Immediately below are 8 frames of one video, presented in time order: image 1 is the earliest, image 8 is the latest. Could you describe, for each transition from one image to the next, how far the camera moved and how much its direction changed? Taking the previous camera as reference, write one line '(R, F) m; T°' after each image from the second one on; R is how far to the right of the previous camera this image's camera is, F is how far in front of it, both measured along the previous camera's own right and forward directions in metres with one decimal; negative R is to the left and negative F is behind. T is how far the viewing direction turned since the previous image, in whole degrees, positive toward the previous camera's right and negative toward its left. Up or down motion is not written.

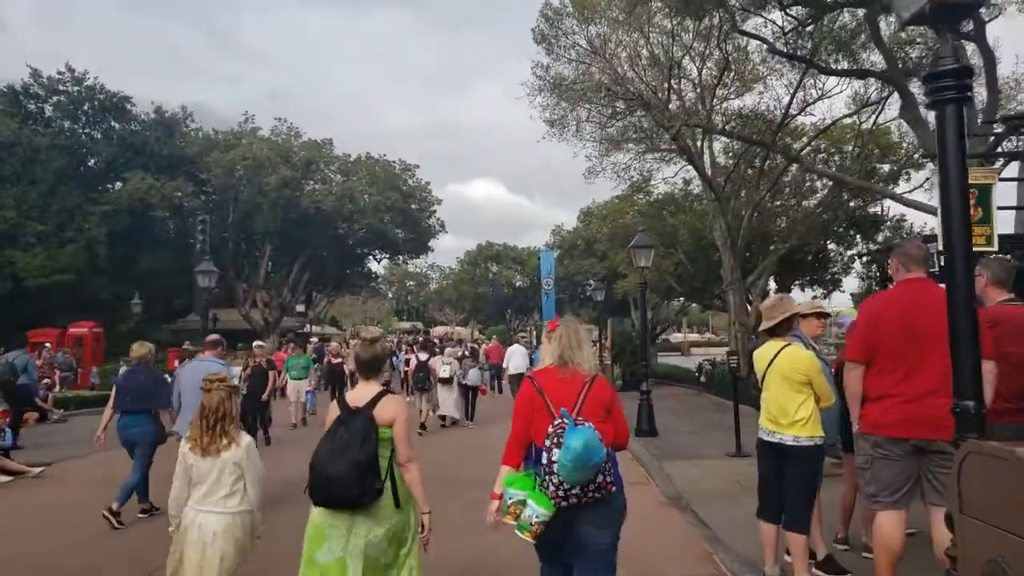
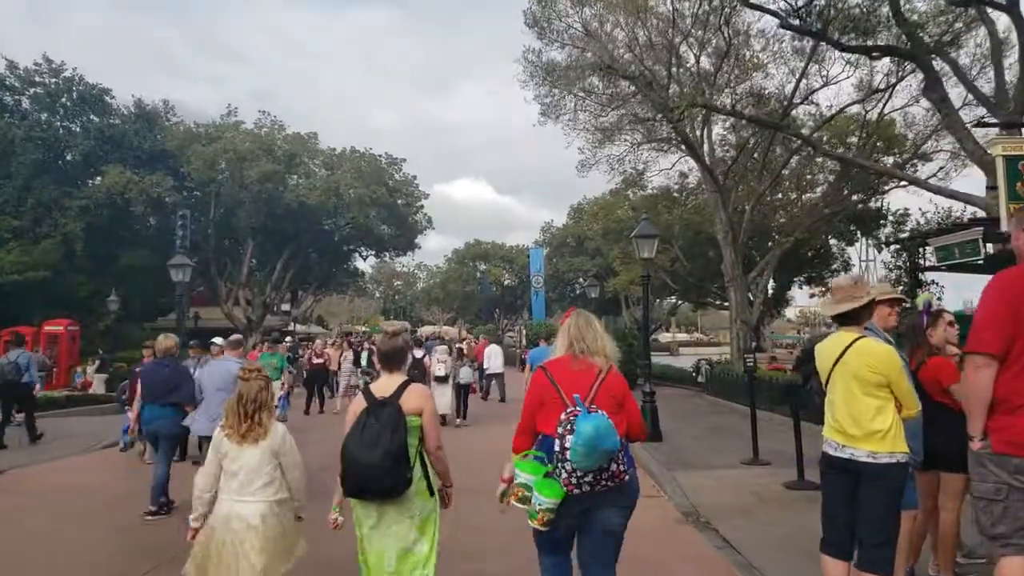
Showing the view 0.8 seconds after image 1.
(-0.1, +1.0) m; +1°
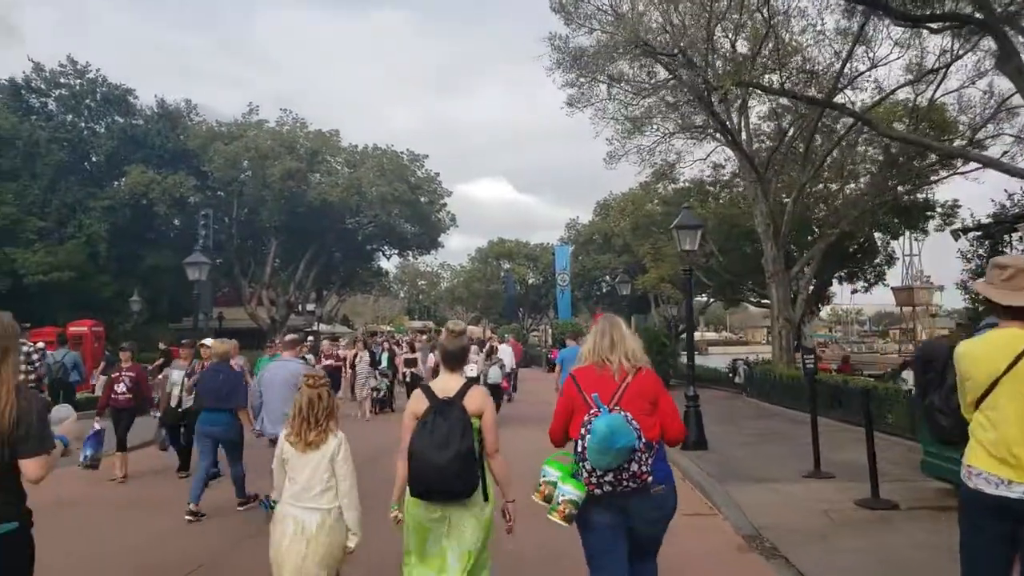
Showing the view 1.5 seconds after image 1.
(-0.1, +1.0) m; -2°
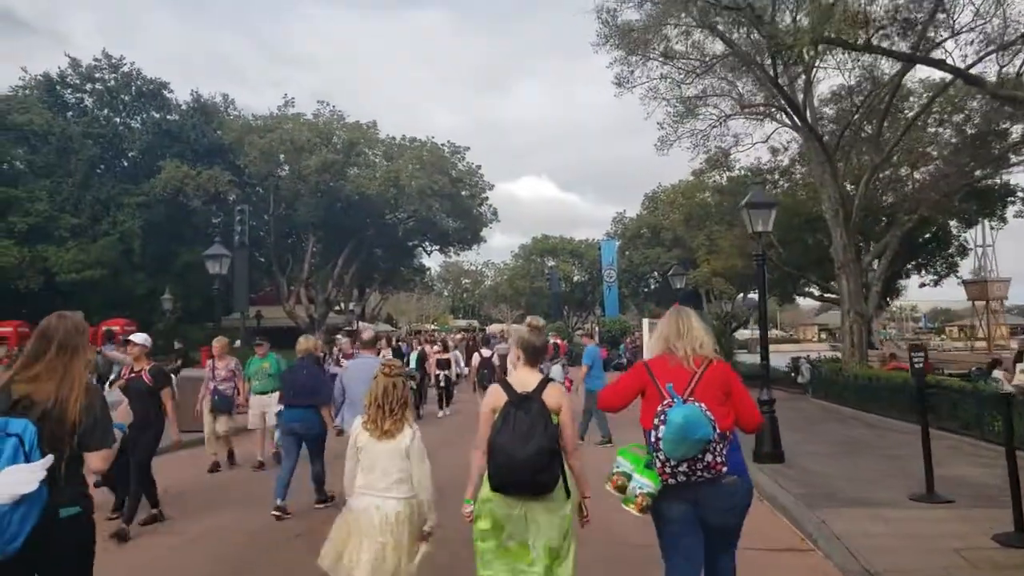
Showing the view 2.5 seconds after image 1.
(0.0, +1.5) m; -3°
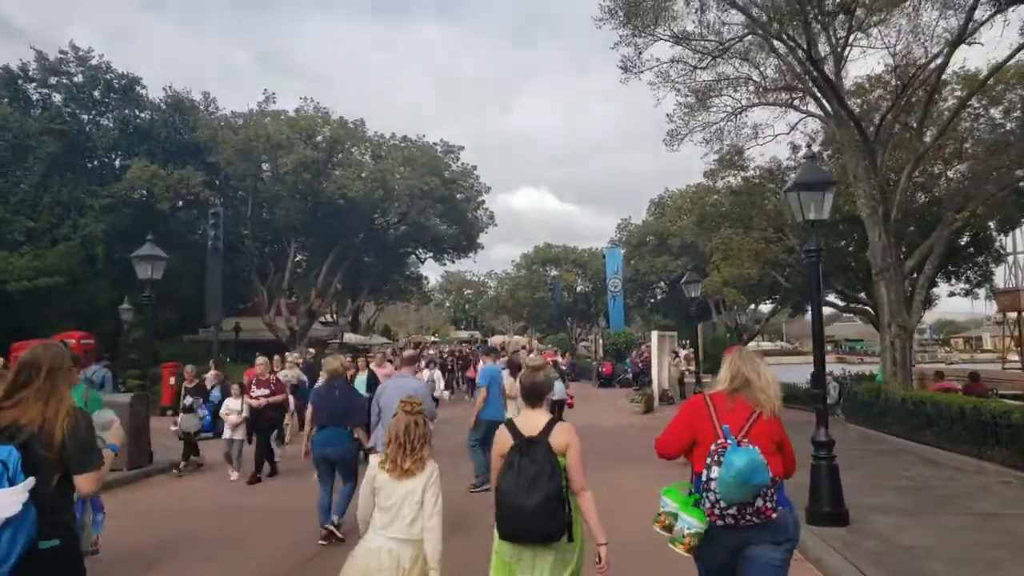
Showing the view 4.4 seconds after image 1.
(+0.3, +2.6) m; 0°
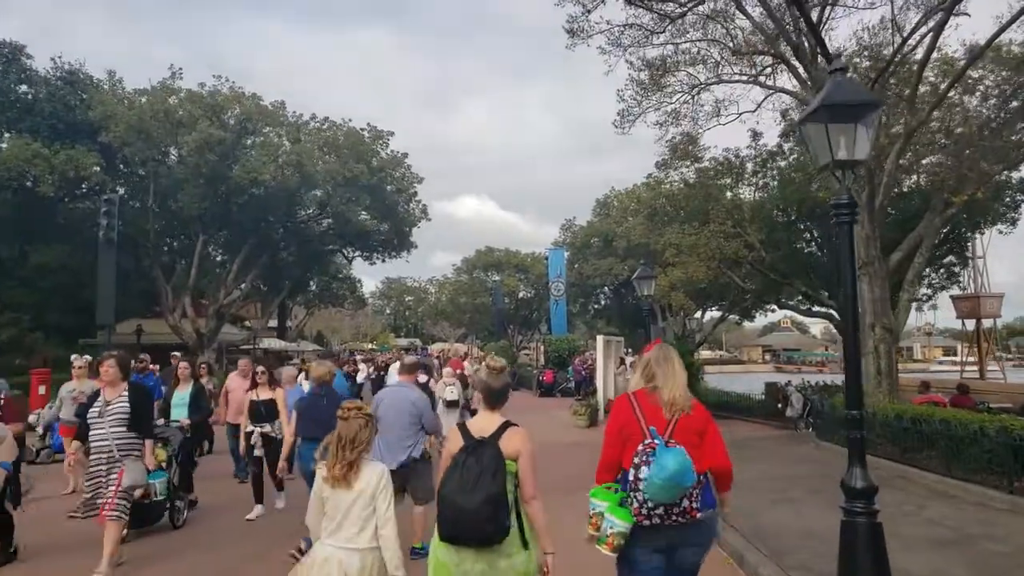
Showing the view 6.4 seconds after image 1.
(+0.4, +2.9) m; +4°
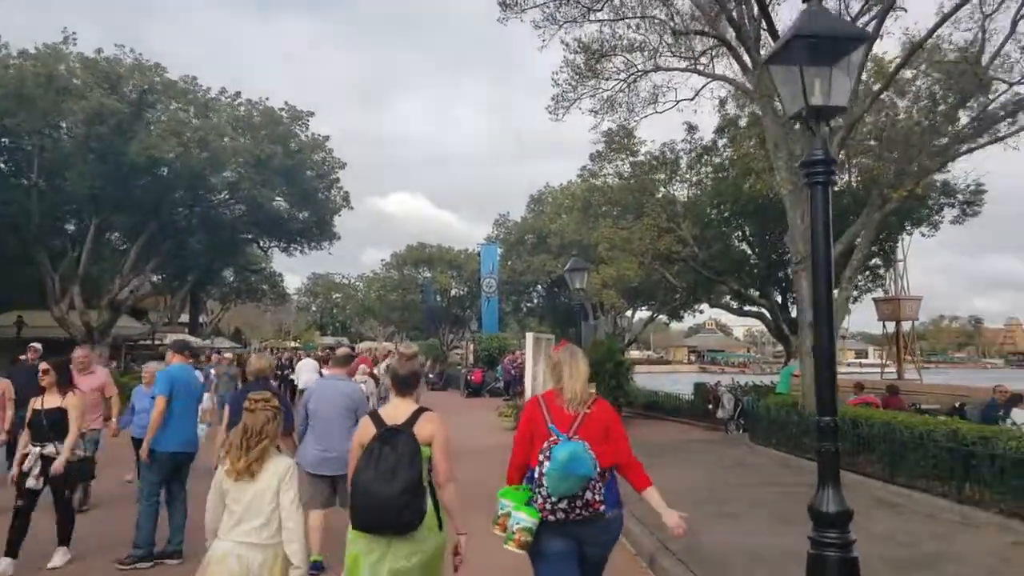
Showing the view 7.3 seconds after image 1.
(+0.2, +1.3) m; +5°
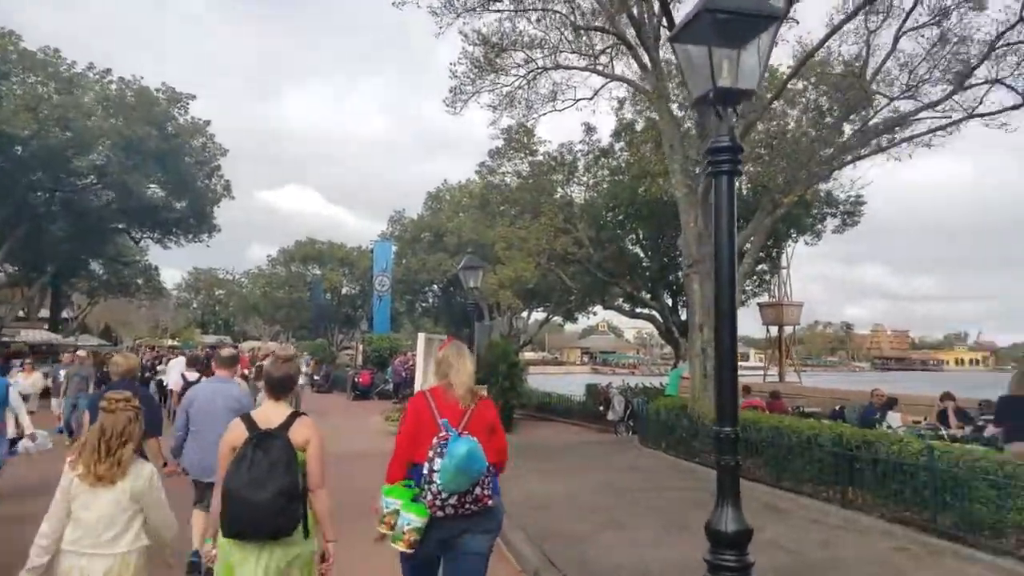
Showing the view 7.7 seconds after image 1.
(+0.1, +0.6) m; +8°
